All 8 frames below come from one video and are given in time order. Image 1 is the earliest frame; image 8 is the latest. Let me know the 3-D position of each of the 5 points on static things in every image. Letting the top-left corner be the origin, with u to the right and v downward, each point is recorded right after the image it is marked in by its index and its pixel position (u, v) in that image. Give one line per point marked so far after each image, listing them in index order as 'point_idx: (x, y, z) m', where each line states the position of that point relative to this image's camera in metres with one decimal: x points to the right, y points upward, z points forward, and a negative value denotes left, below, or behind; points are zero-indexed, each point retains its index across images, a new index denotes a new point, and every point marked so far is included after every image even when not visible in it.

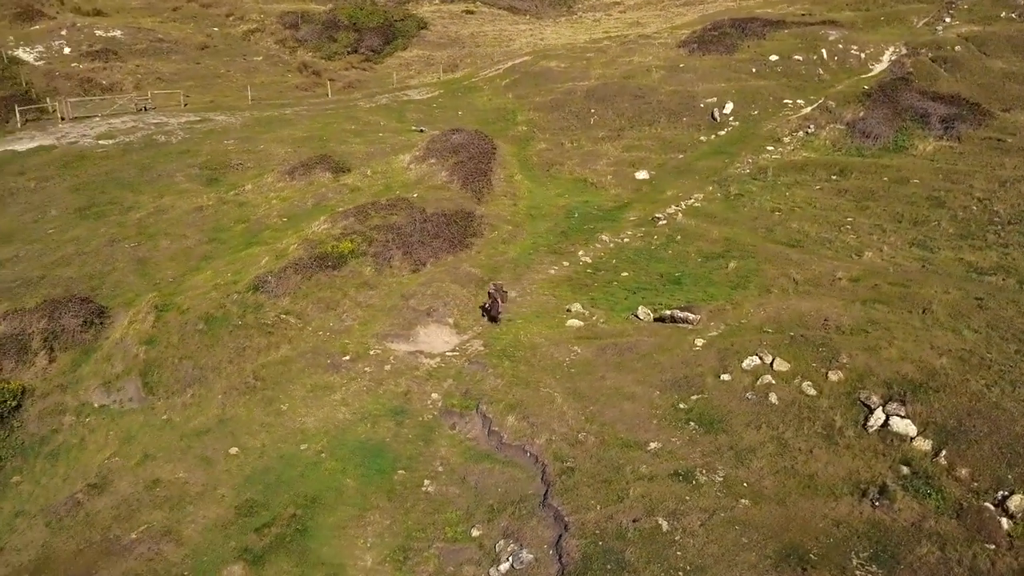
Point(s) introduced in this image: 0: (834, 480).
0: (+6.4, -3.8, +16.1) m
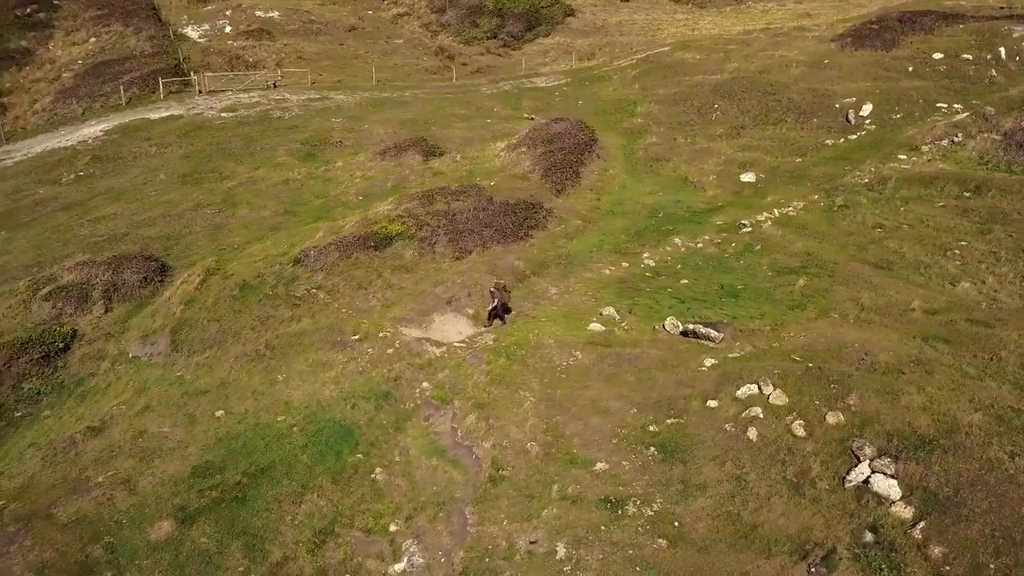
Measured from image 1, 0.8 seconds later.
0: (+4.7, -4.3, +14.2) m
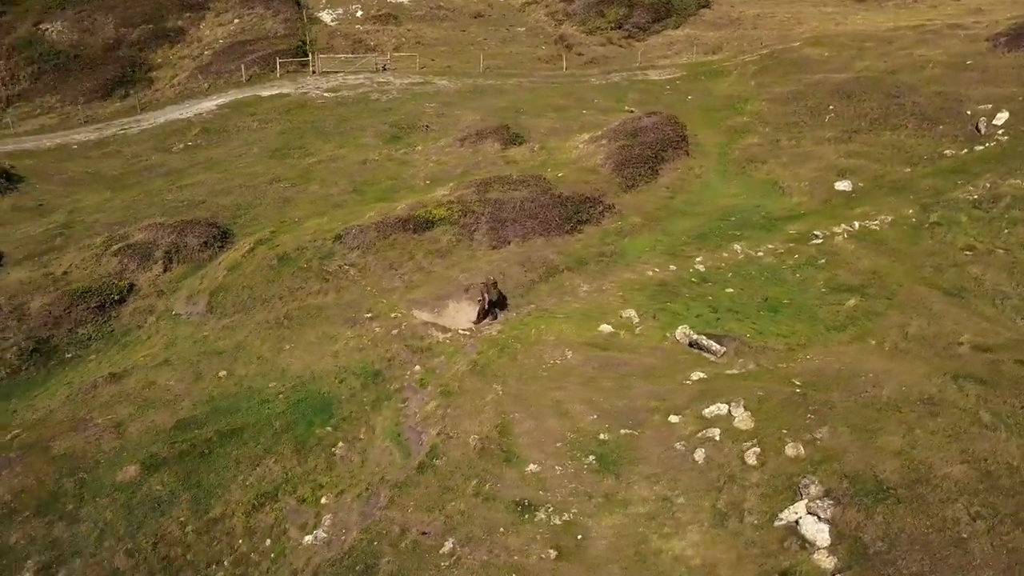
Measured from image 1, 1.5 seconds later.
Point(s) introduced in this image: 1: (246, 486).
0: (+2.7, -4.5, +13.3) m
1: (-5.7, -4.2, +17.3) m
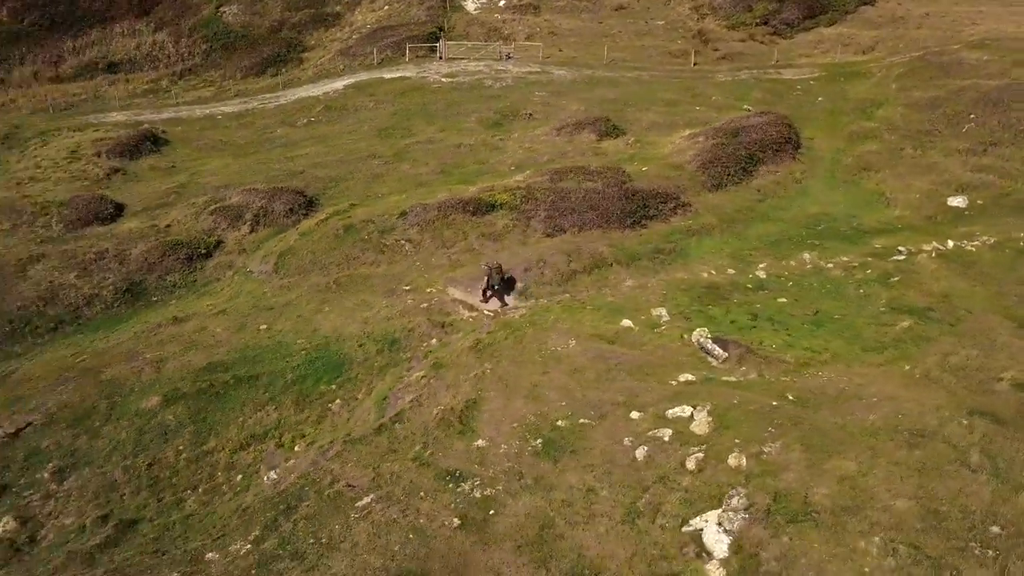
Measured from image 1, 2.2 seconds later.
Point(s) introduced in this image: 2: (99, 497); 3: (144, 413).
0: (+1.0, -4.4, +13.3) m
1: (-6.3, -3.3, +19.0) m
2: (-8.7, -4.4, +16.9) m
3: (-8.8, -3.0, +19.4) m
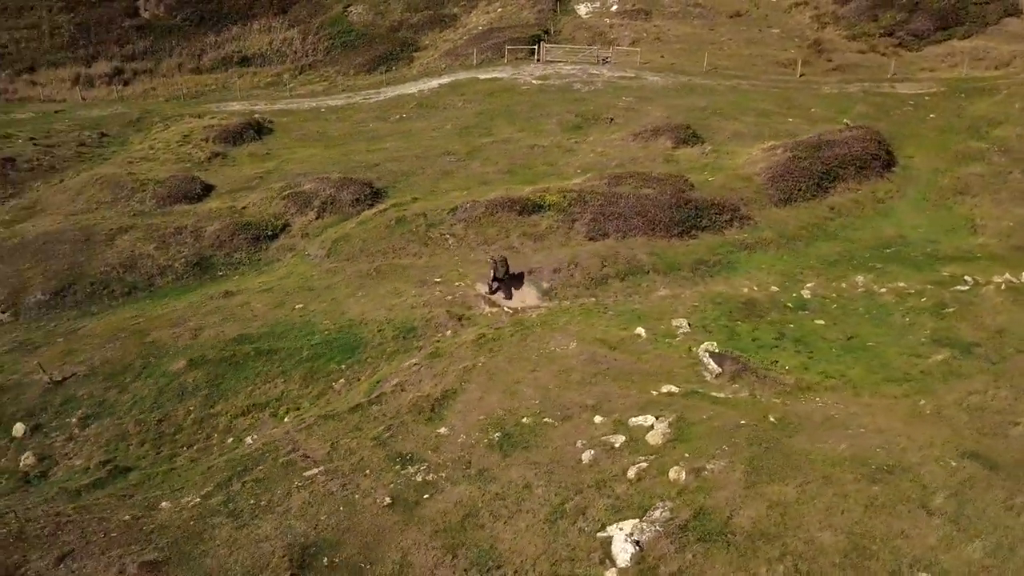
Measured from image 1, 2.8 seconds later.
0: (-0.5, -4.3, +13.5) m
1: (-6.6, -2.7, +20.4) m
2: (-9.3, -3.6, +18.7) m
3: (-9.0, -2.3, +21.2) m
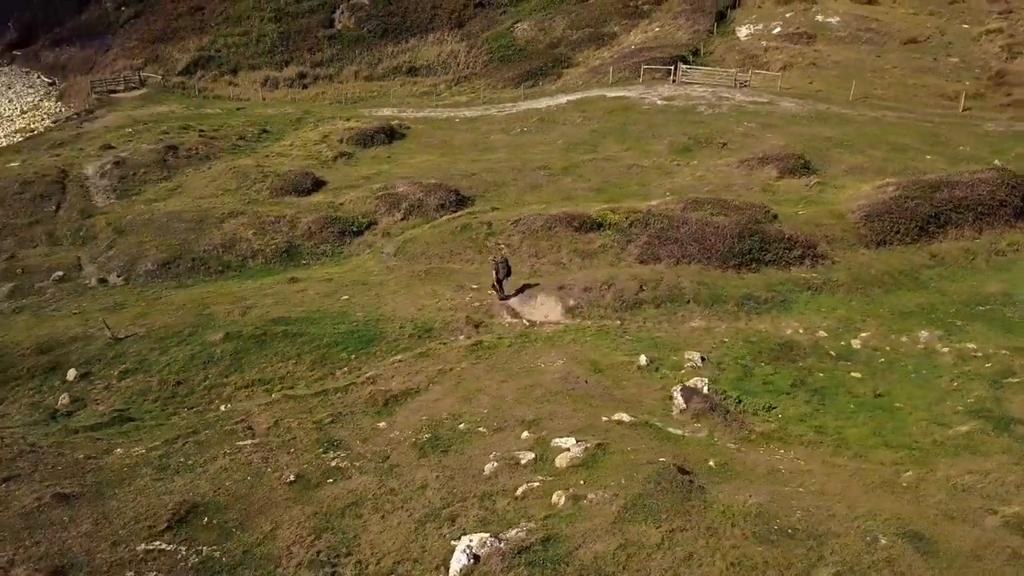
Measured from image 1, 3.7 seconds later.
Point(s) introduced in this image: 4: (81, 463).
0: (-2.8, -4.2, +14.1) m
1: (-6.9, -2.3, +22.2) m
2: (-10.0, -2.8, +21.2) m
3: (-8.9, -1.6, +23.6) m
4: (-8.5, -3.5, +16.0) m
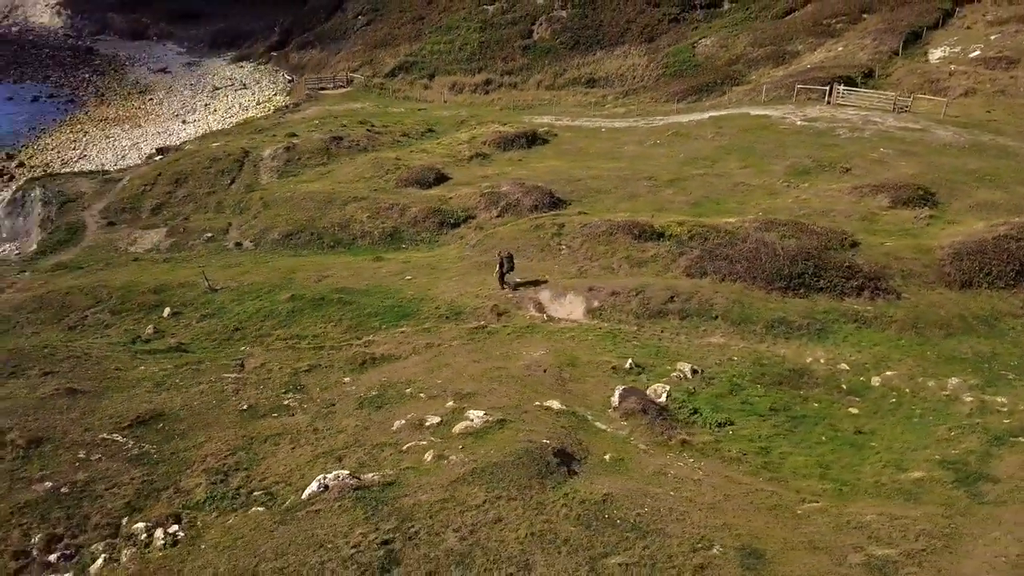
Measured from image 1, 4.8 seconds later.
0: (-5.1, -3.4, +16.5) m
1: (-6.6, -1.3, +25.5) m
2: (-9.9, -1.4, +25.4) m
3: (-8.1, -0.4, +27.4) m
4: (-9.9, -2.1, +20.0) m
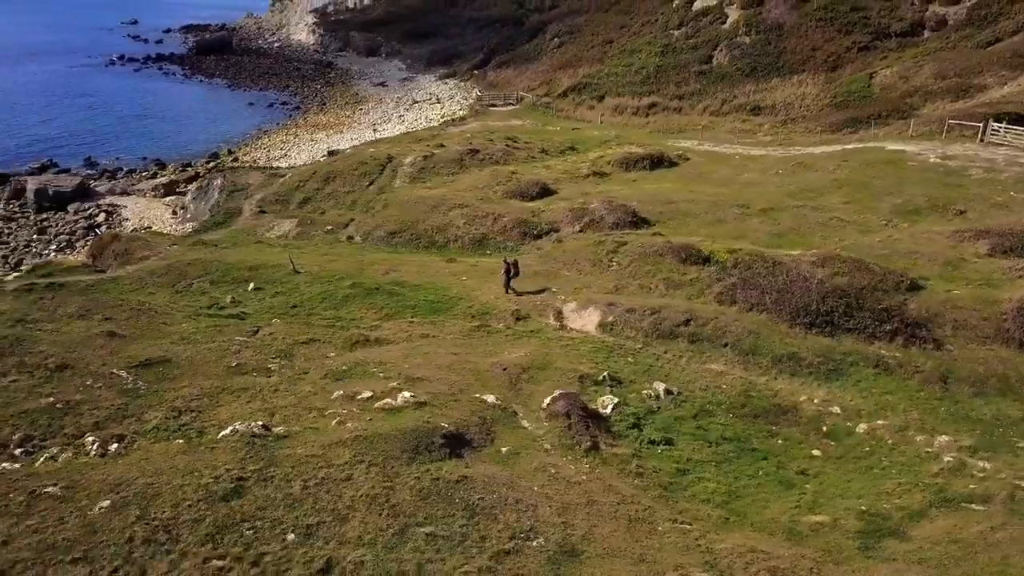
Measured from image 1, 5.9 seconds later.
0: (-6.9, -2.7, +19.3) m
1: (-5.8, -0.8, +28.3) m
2: (-9.0, -0.7, +29.1) m
3: (-6.6, +0.1, +30.6) m
4: (-10.5, -1.1, +23.9) m
